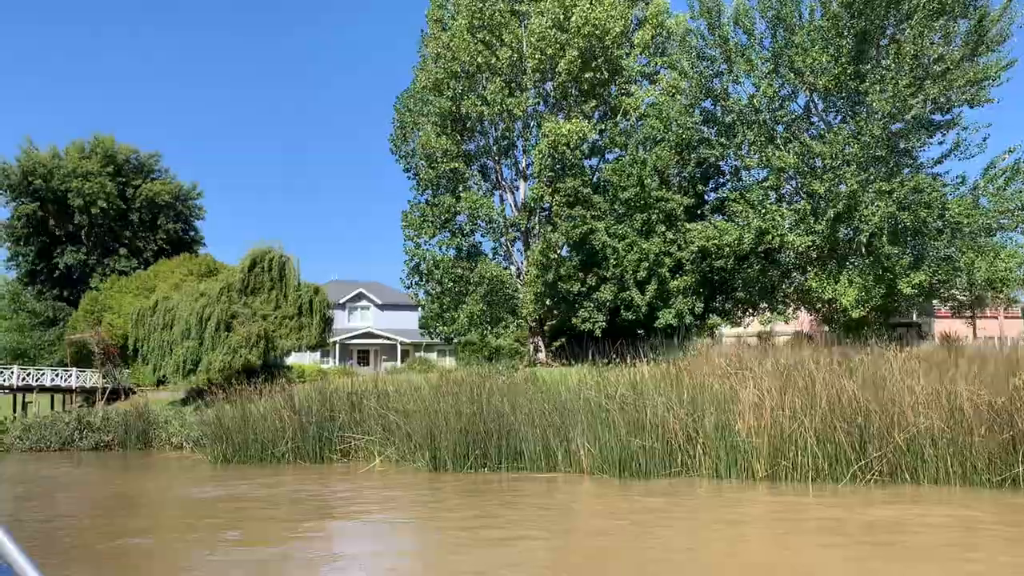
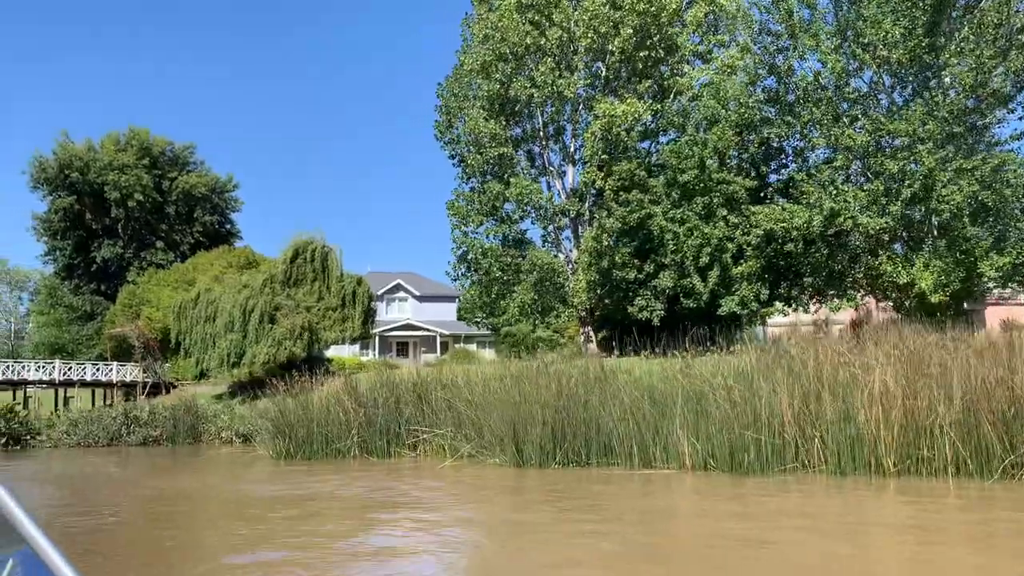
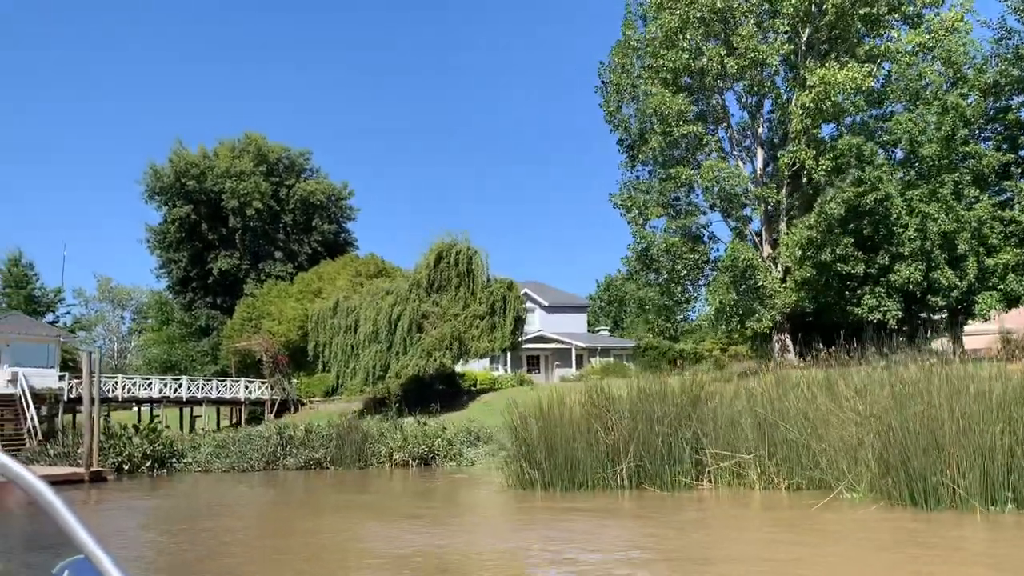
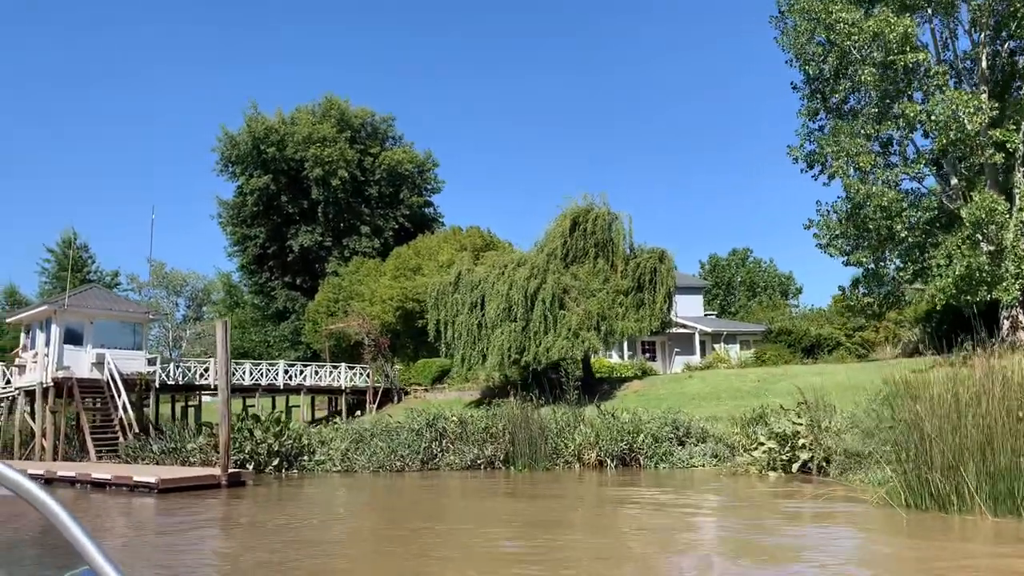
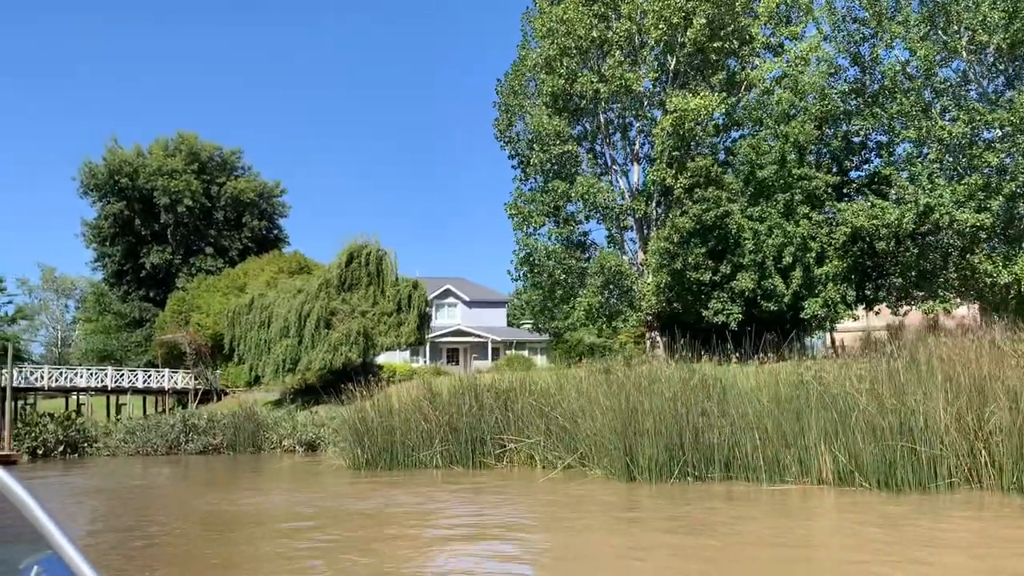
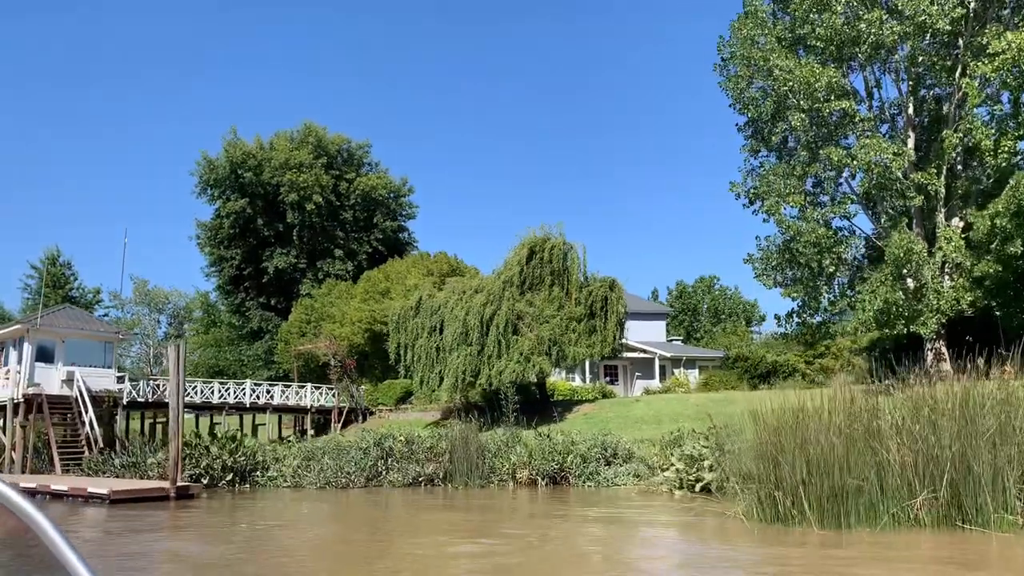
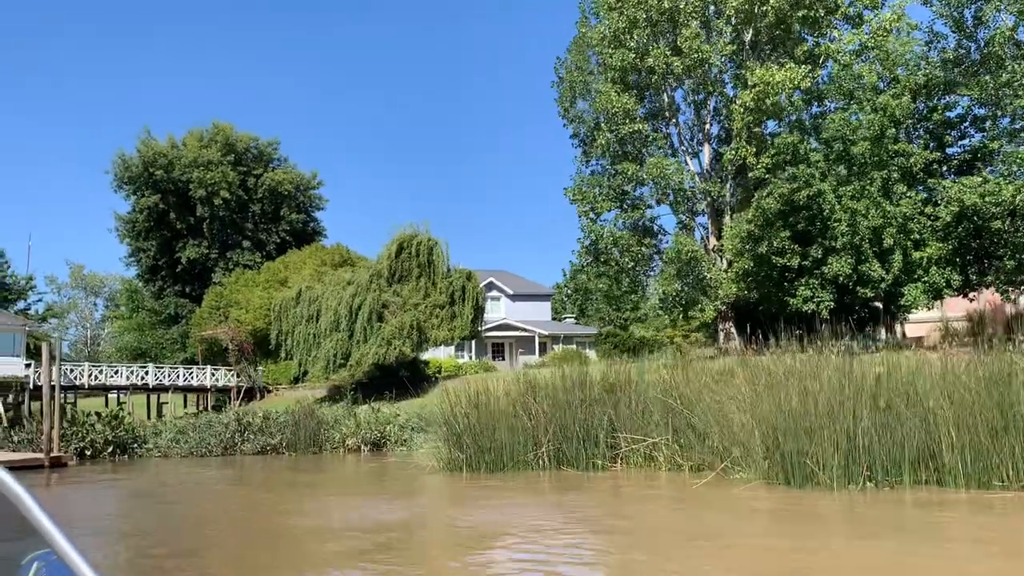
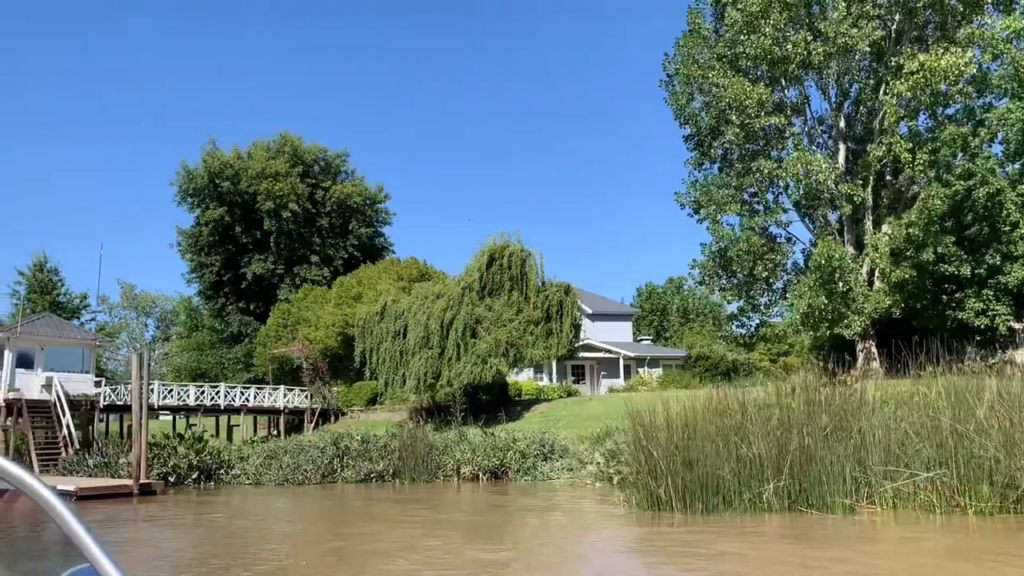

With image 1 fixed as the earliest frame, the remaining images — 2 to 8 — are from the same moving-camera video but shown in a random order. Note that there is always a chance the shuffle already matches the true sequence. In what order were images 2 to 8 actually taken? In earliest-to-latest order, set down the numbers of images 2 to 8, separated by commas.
2, 5, 7, 3, 8, 6, 4
